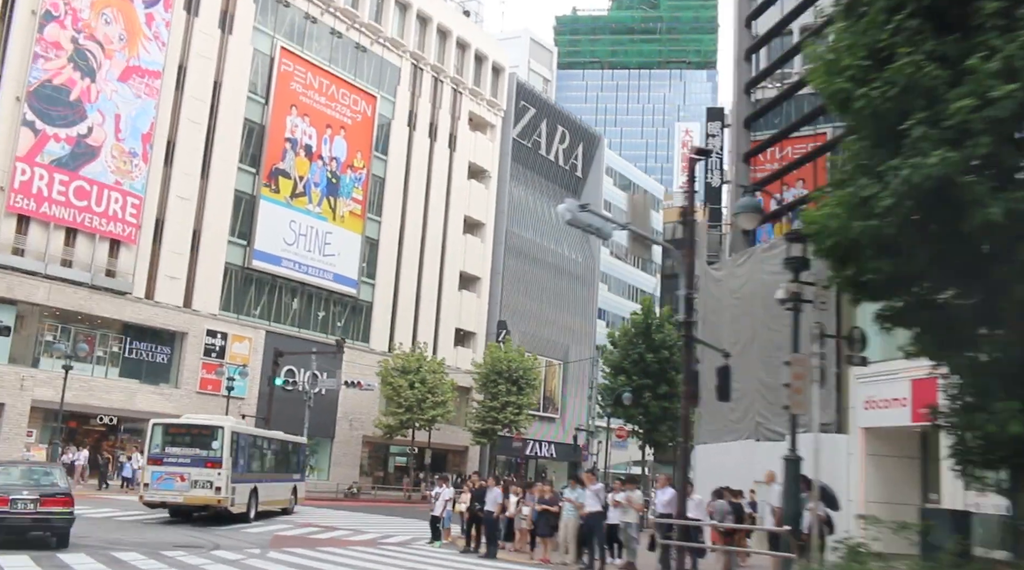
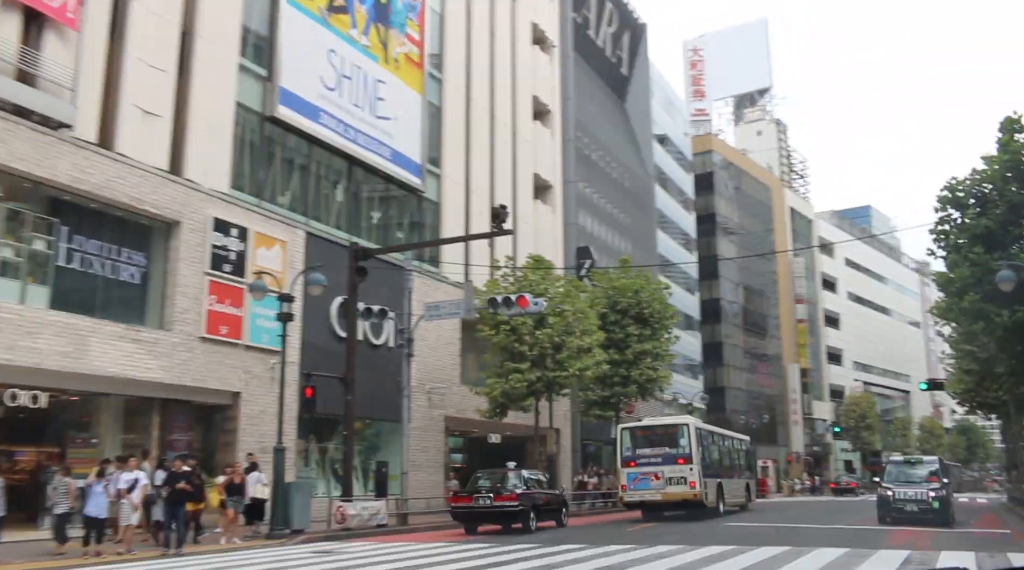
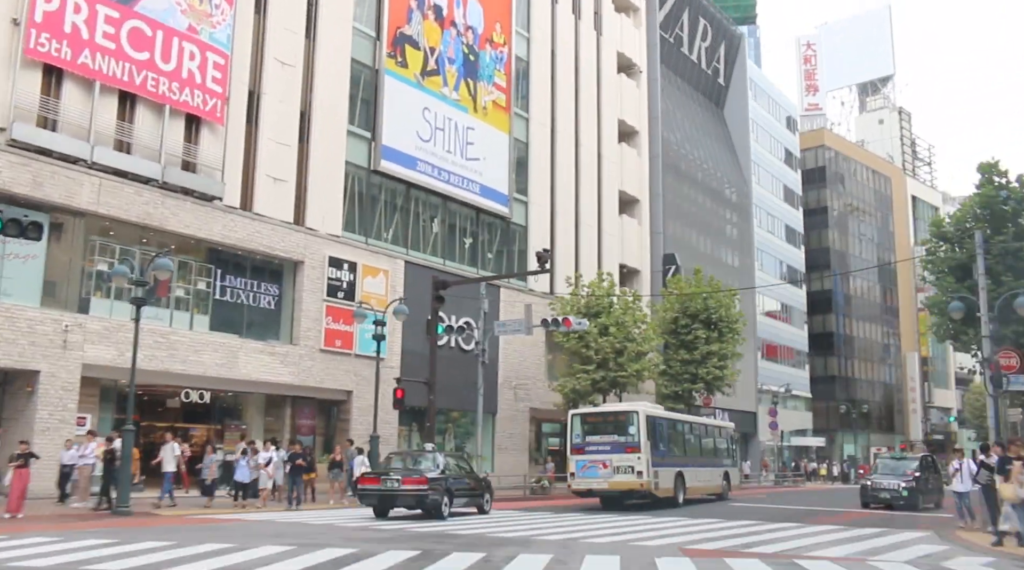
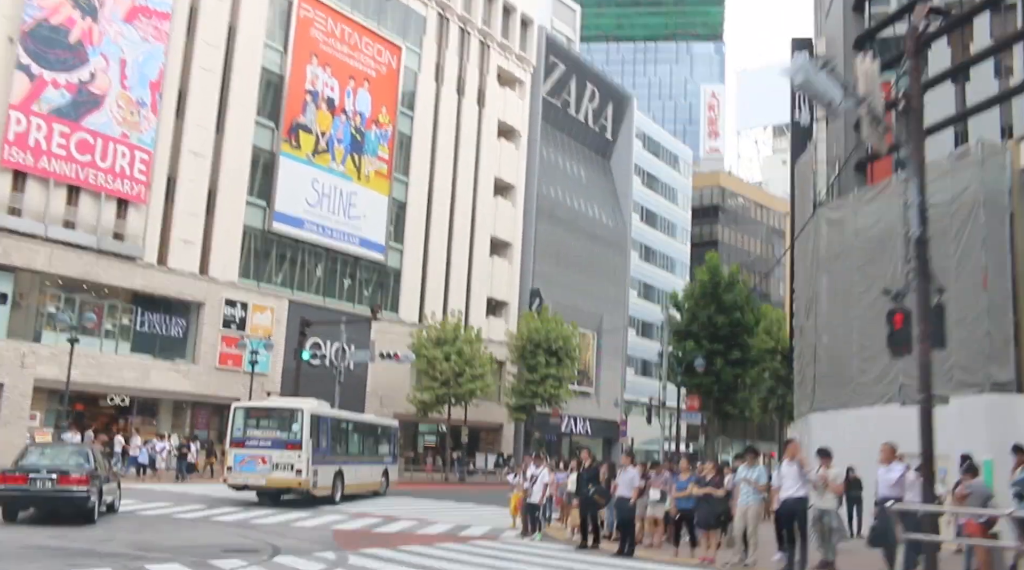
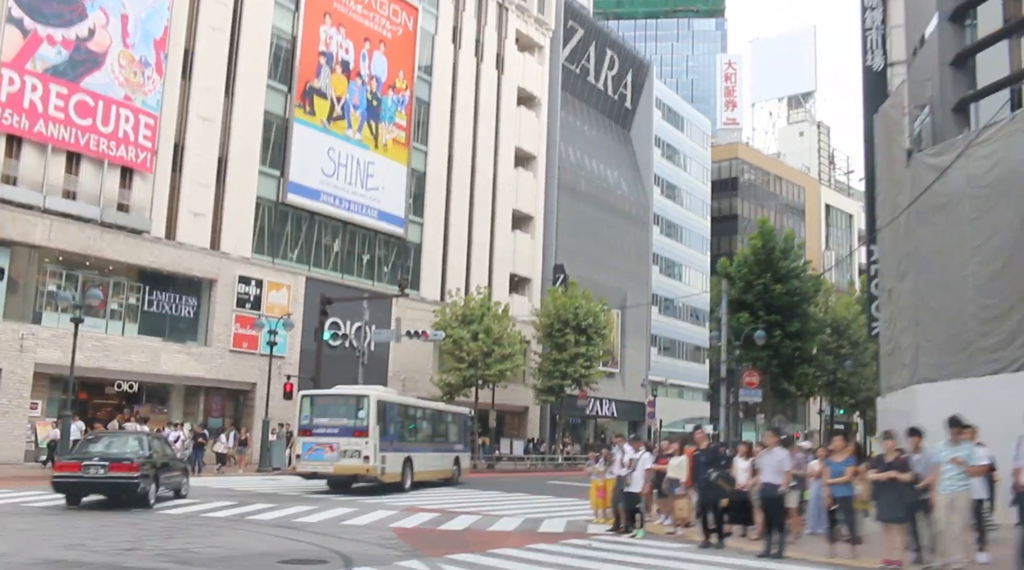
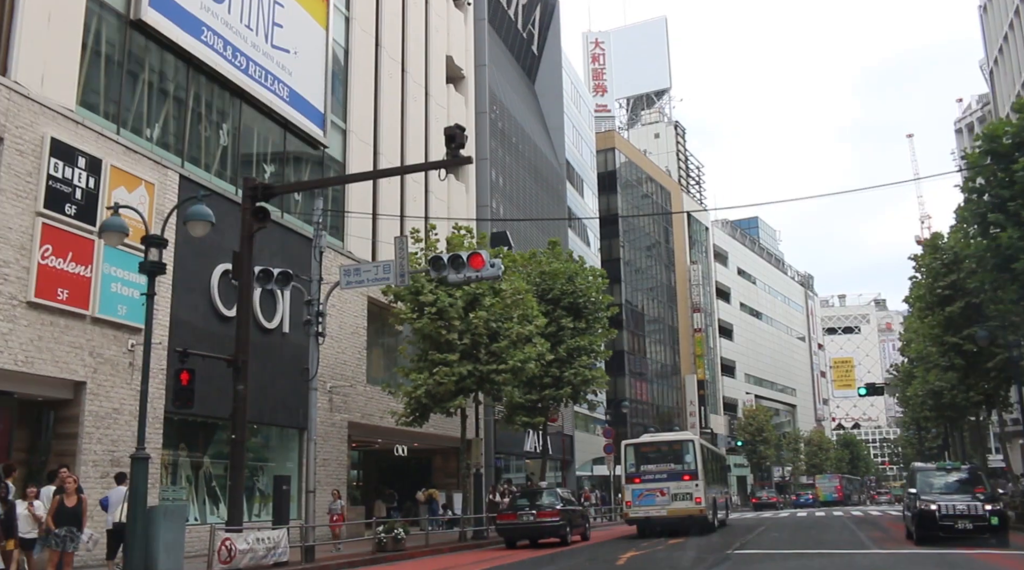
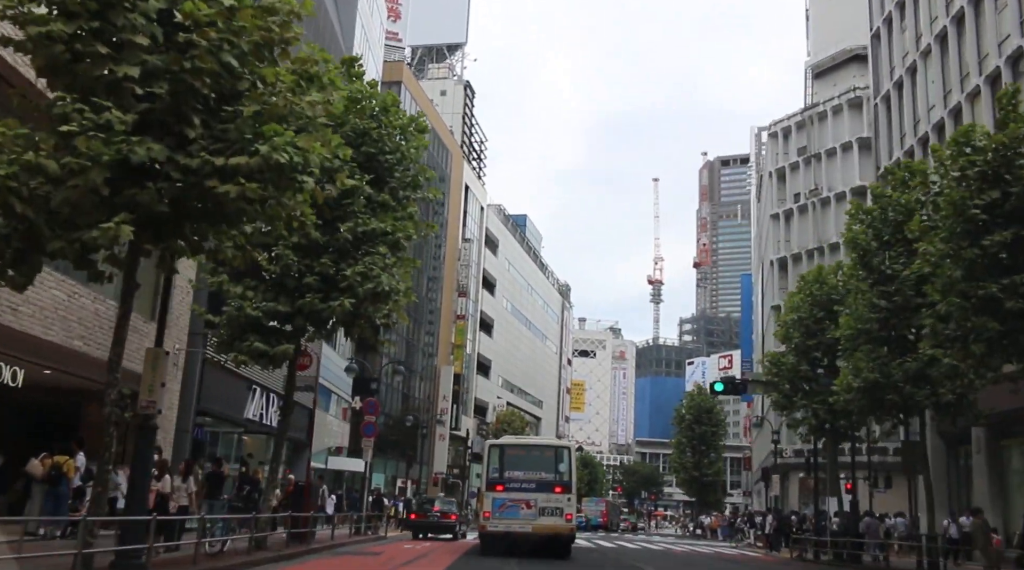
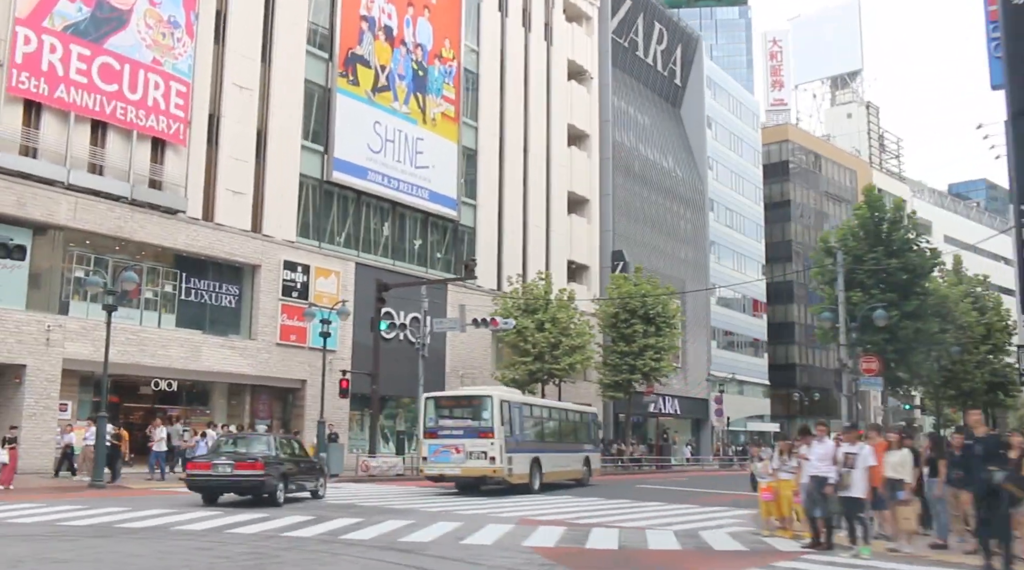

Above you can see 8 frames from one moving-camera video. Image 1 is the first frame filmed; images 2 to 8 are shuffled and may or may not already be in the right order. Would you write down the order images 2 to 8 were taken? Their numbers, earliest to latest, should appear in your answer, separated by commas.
4, 5, 8, 3, 2, 6, 7
